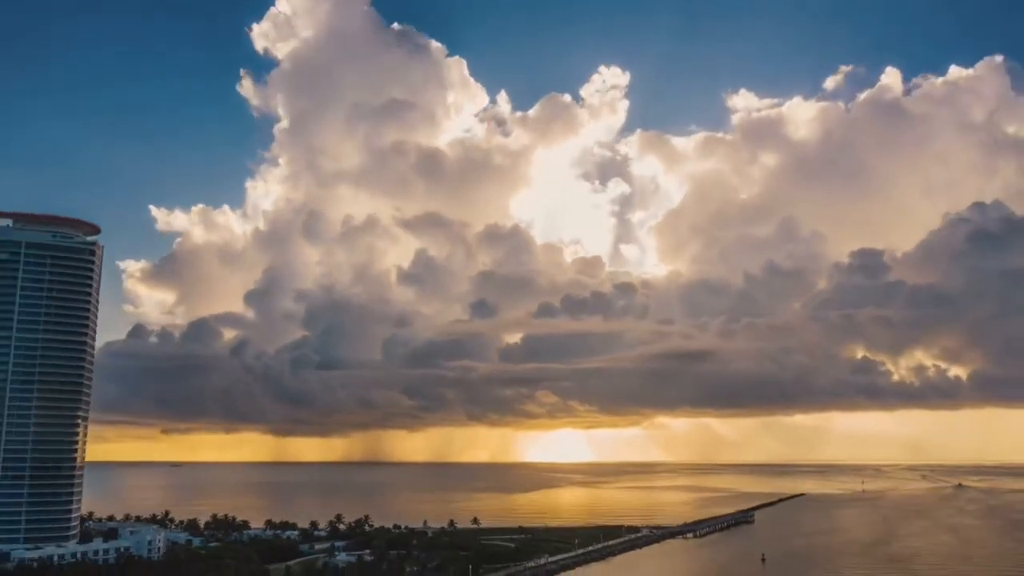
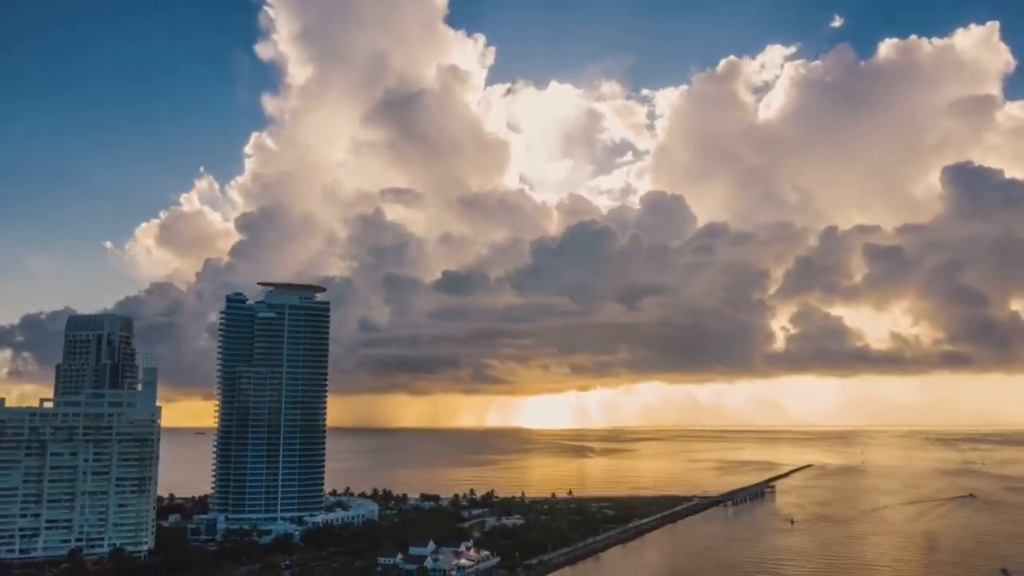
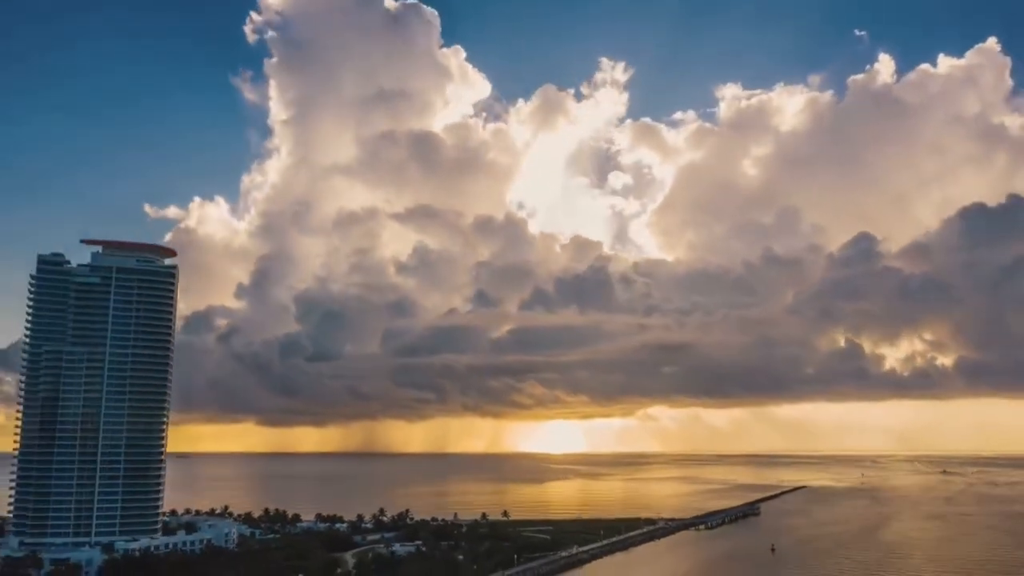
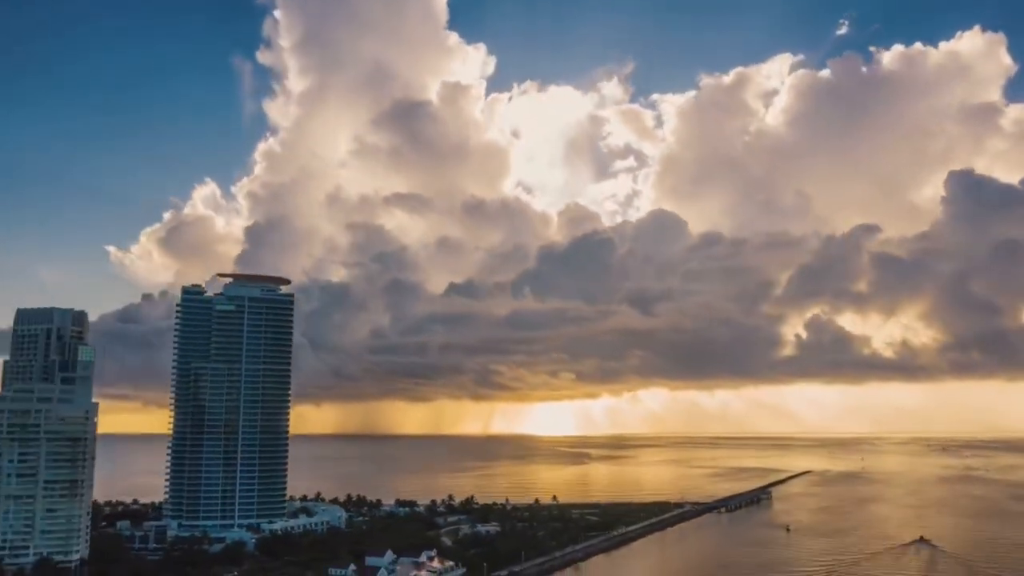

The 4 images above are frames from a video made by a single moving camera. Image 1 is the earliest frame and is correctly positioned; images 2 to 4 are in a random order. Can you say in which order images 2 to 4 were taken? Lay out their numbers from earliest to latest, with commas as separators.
3, 4, 2
